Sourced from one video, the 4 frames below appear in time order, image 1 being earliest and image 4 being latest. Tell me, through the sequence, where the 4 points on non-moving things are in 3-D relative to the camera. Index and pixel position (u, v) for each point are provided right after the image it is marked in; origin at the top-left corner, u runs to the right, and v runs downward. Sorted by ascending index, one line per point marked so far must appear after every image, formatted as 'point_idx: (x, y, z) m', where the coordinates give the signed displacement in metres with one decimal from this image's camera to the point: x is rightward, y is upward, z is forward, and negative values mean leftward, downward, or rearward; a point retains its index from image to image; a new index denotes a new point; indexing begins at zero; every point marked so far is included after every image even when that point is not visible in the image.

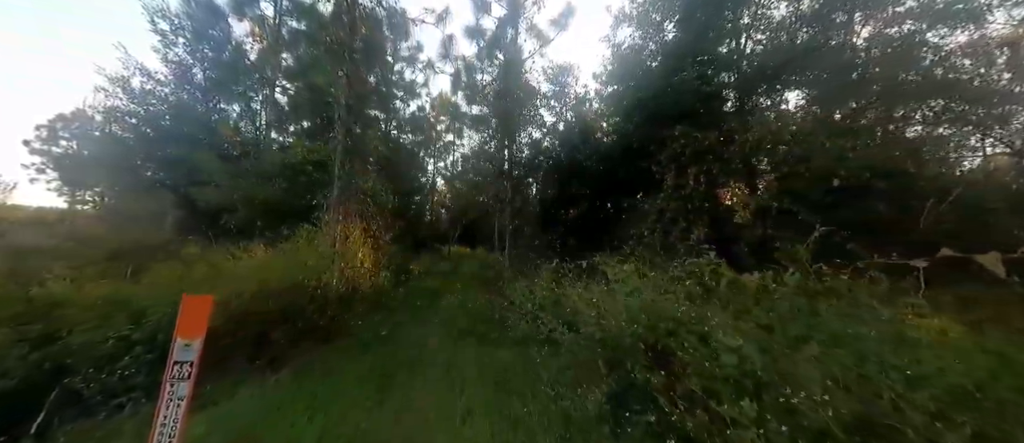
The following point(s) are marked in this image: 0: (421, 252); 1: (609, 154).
0: (-4.2, -1.6, +15.9) m
1: (+2.1, +1.4, +7.3) m
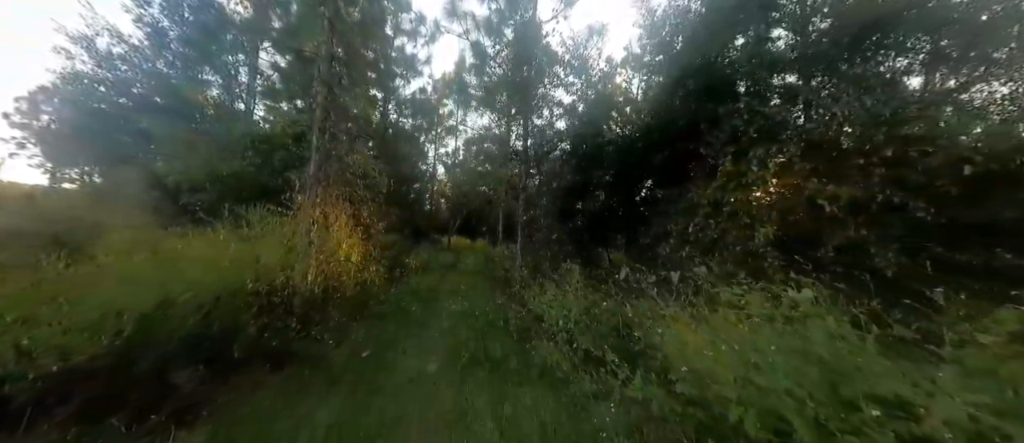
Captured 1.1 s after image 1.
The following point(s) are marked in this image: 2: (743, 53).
0: (-4.1, -1.1, +14.9) m
1: (+2.4, +1.6, +6.3) m
2: (+3.2, +2.4, +4.7) m
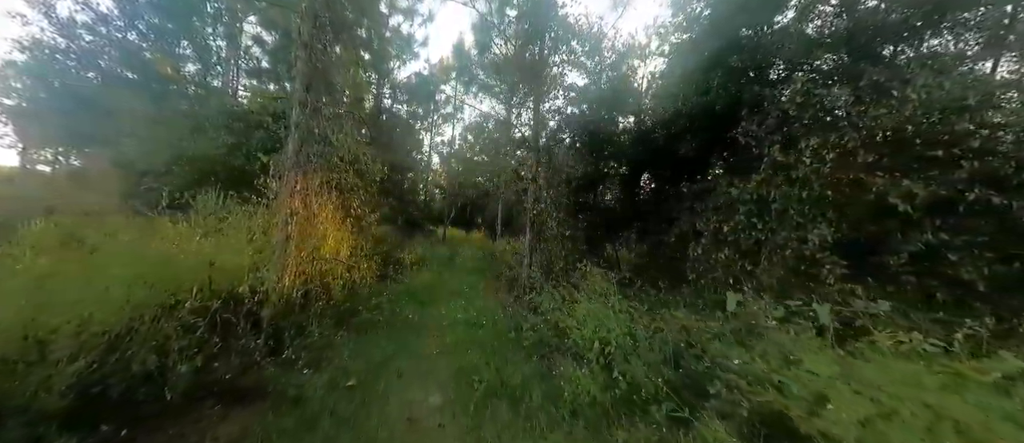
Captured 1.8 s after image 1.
0: (-4.1, -0.7, +14.3) m
1: (+2.5, +1.6, +5.7) m
2: (+3.4, +2.4, +4.1) m
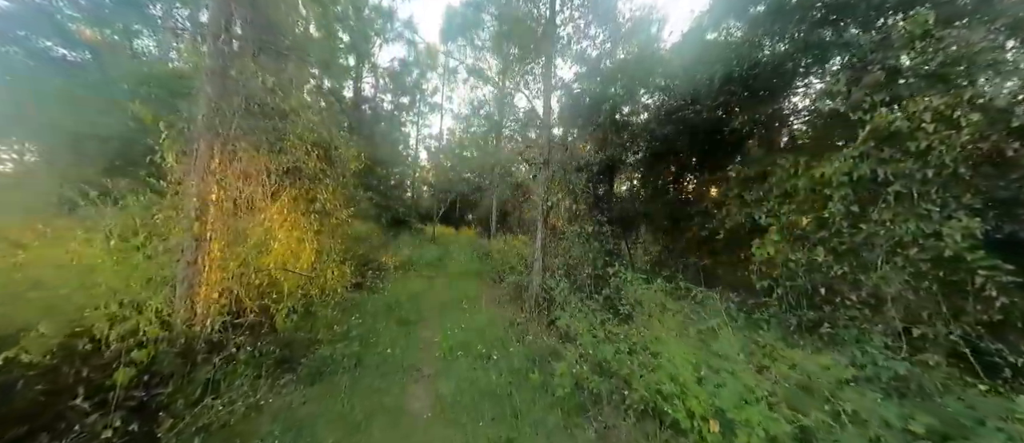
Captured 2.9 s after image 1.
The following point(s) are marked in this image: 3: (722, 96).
0: (-4.3, -0.6, +13.2) m
1: (+2.5, +1.7, +4.8) m
2: (+3.5, +2.5, +3.2) m
3: (+2.7, +1.6, +4.4) m
